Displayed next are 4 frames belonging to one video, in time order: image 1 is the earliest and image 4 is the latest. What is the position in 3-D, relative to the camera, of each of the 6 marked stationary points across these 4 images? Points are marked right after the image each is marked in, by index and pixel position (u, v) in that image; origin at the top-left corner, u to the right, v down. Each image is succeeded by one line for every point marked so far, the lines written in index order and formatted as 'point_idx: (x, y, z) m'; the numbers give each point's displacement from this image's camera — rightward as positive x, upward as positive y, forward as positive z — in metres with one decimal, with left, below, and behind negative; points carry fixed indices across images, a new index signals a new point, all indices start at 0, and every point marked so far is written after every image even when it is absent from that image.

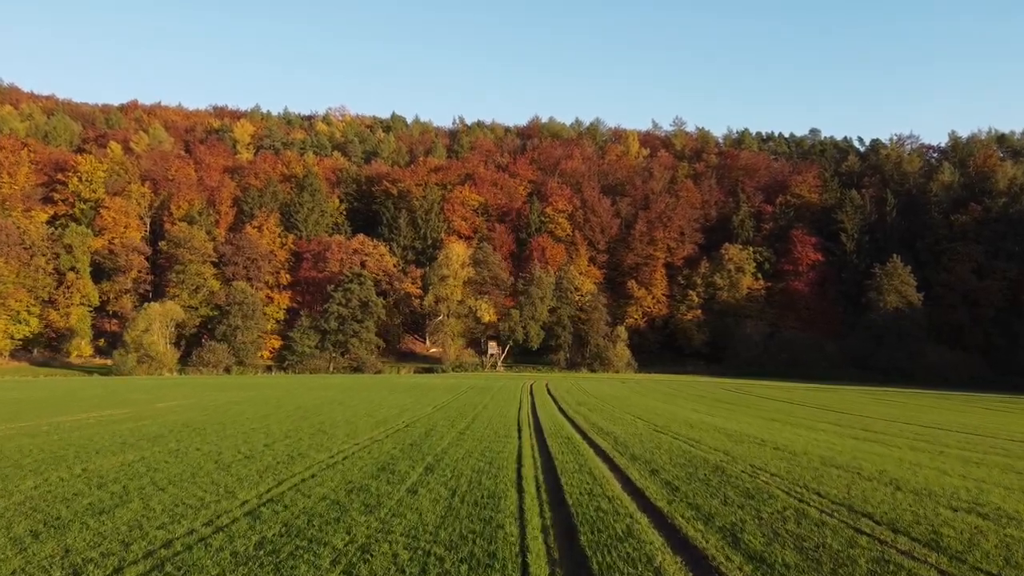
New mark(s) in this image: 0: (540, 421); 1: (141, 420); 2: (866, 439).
0: (+0.8, -4.0, +18.8) m
1: (-10.6, -3.8, +17.9) m
2: (+9.0, -3.9, +15.8) m
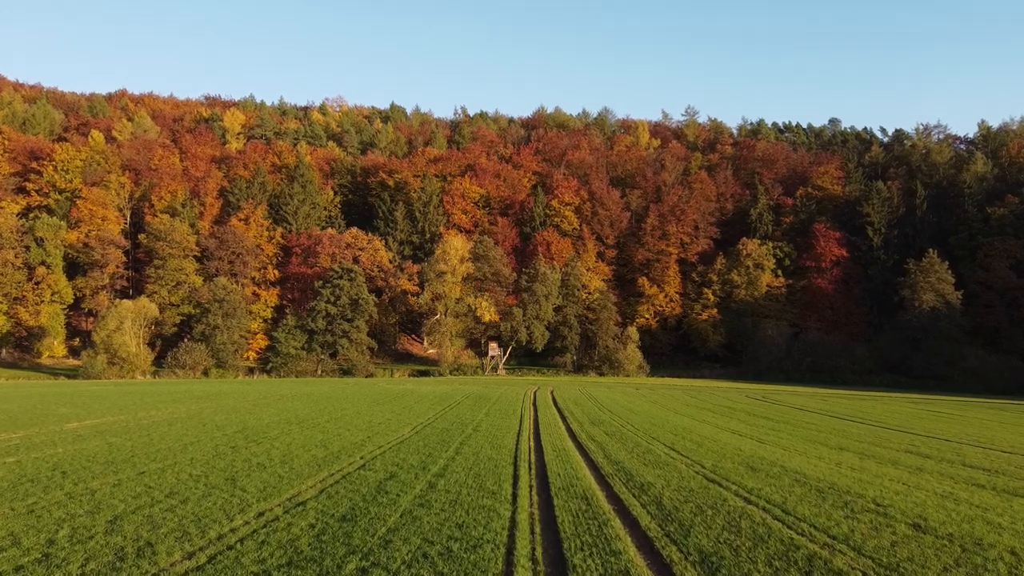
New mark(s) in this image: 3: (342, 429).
0: (+0.7, -3.8, +14.2) m
1: (-10.7, -3.6, +13.4) m
2: (+8.9, -3.7, +11.1) m
3: (-5.1, -4.3, +18.9) m
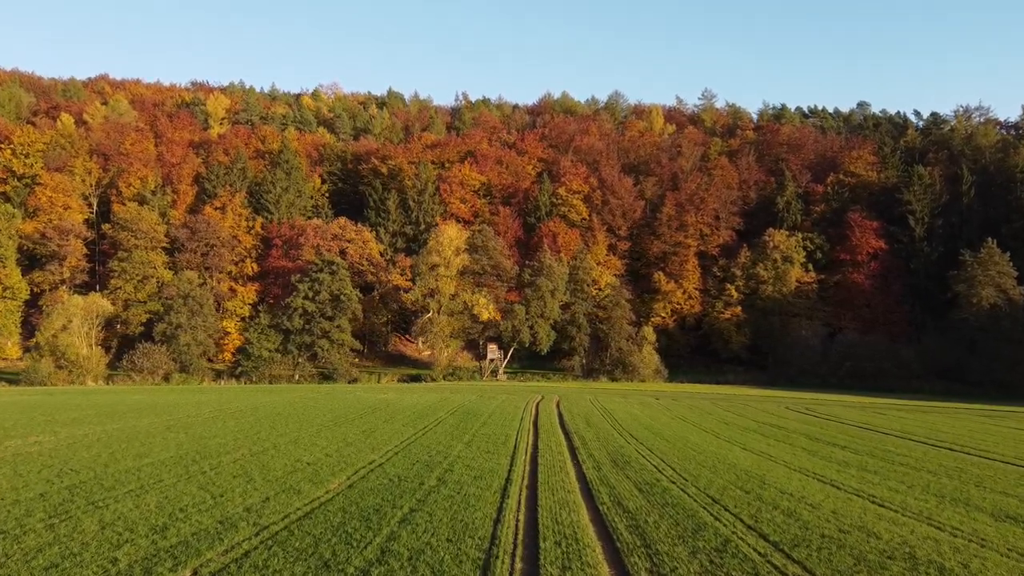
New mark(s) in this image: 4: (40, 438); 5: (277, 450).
0: (+0.3, -3.4, +7.8) m
1: (-11.1, -3.1, +7.1) m
2: (+8.4, -3.3, +4.7) m
3: (-5.5, -3.9, +12.6) m
4: (-13.4, -4.3, +17.7) m
5: (-6.1, -4.2, +16.2) m
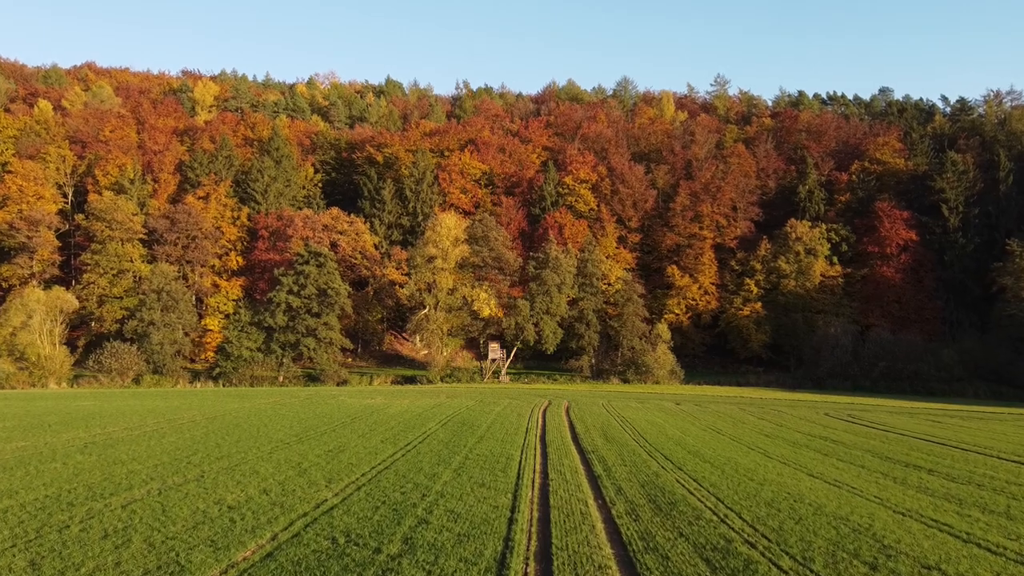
0: (+0.3, -3.0, +3.7) m
1: (-11.1, -2.7, +3.0) m
2: (+8.4, -2.8, +0.5) m
3: (-5.4, -3.4, +8.5) m
4: (-13.4, -3.9, +13.7) m
5: (-6.1, -3.8, +12.1) m
